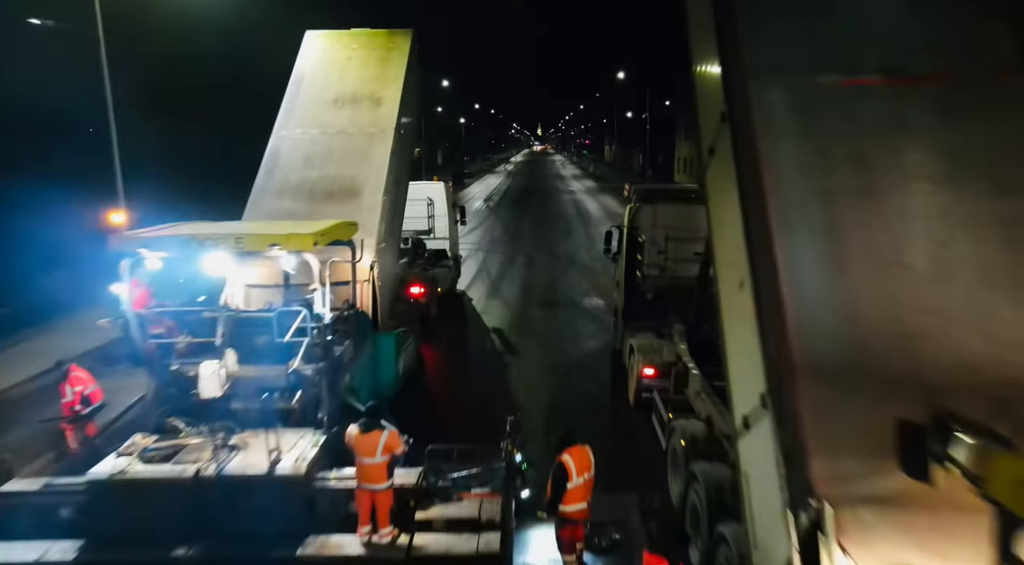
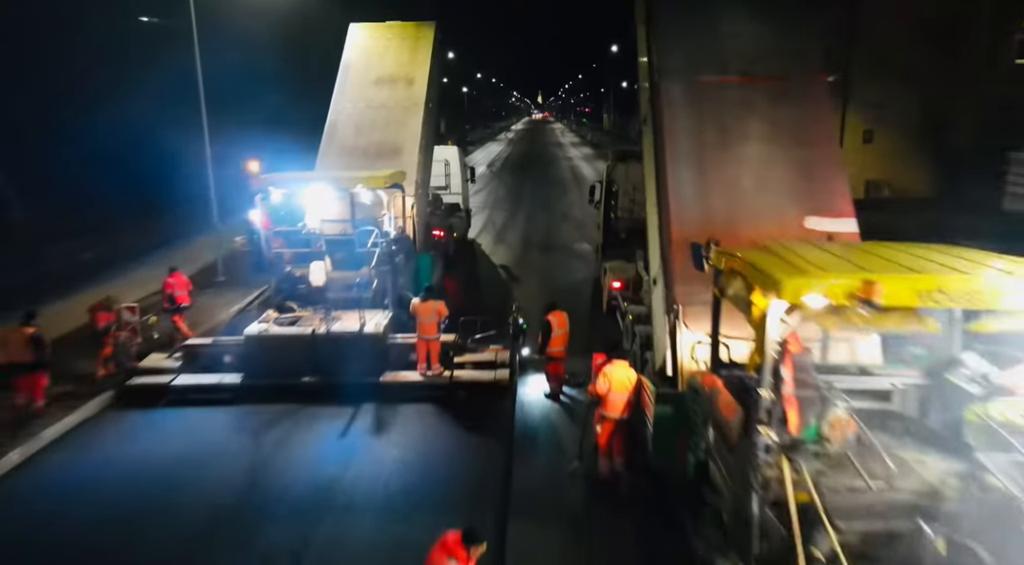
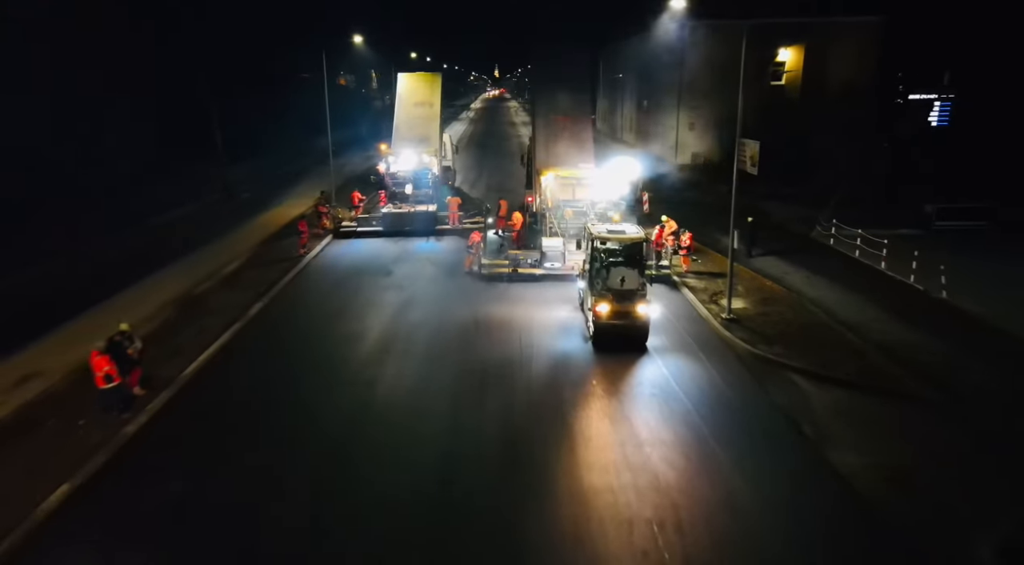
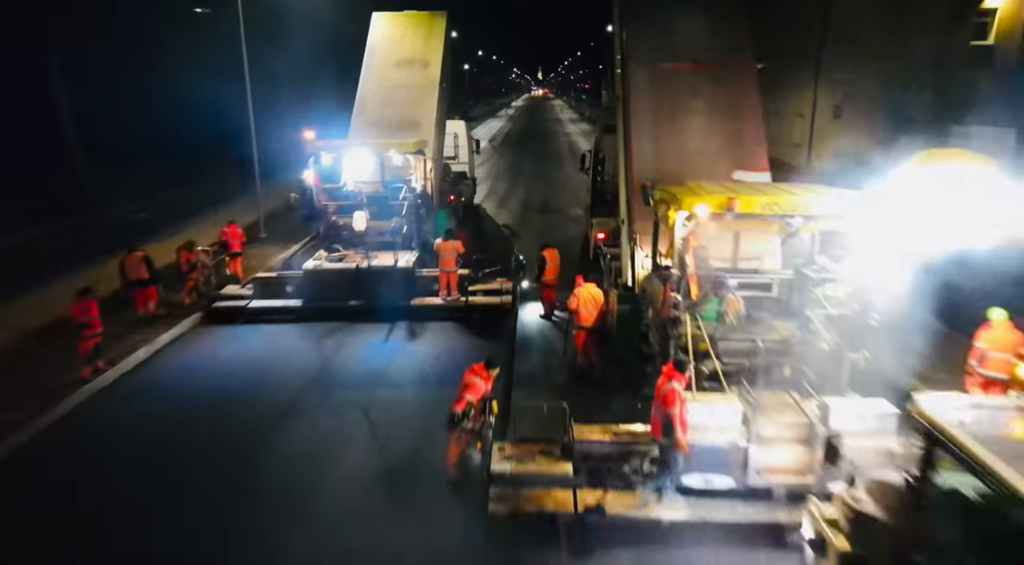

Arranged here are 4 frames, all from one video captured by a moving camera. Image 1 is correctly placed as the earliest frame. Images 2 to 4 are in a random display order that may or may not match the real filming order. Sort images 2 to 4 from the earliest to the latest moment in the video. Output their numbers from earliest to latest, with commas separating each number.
2, 4, 3
